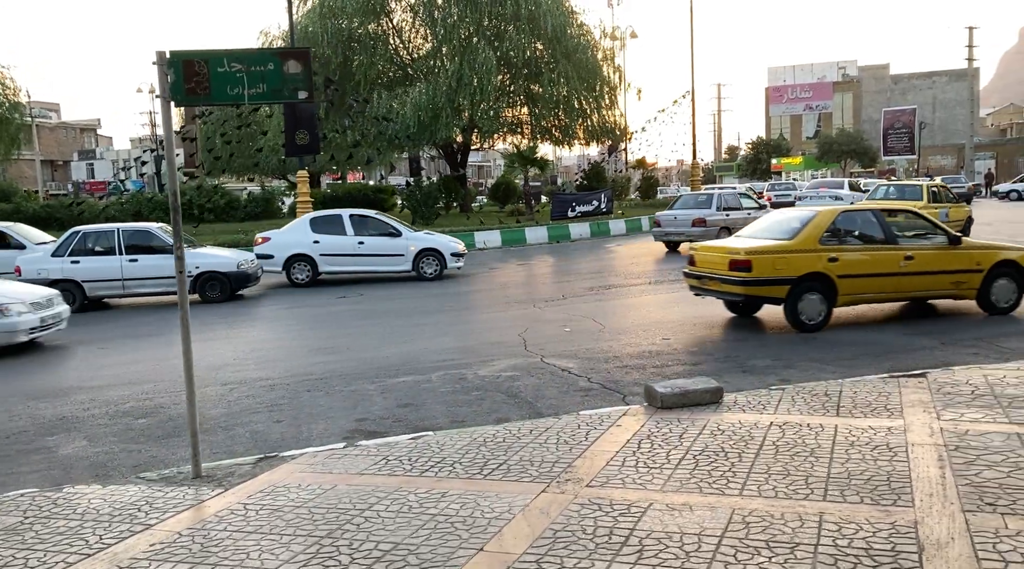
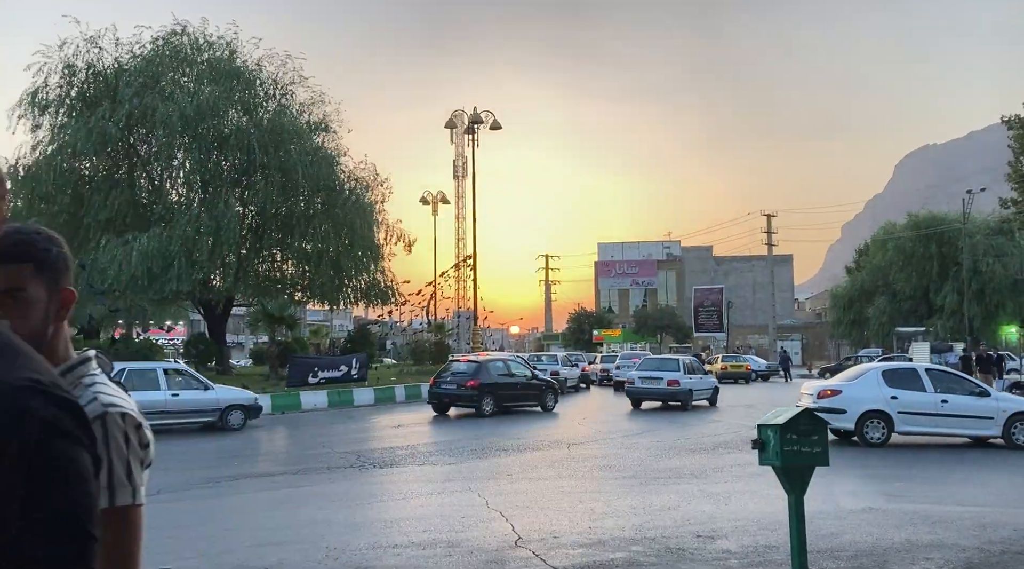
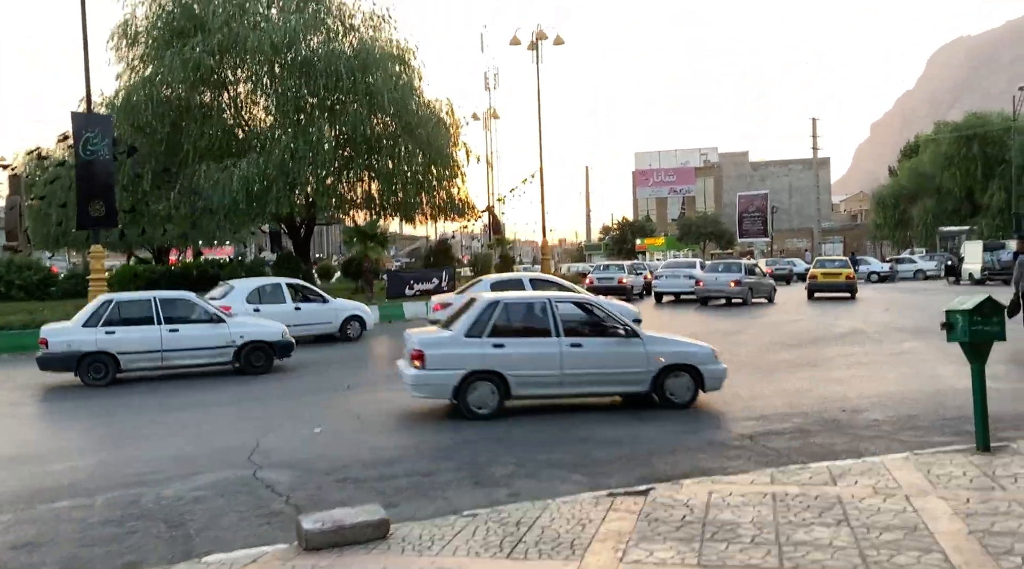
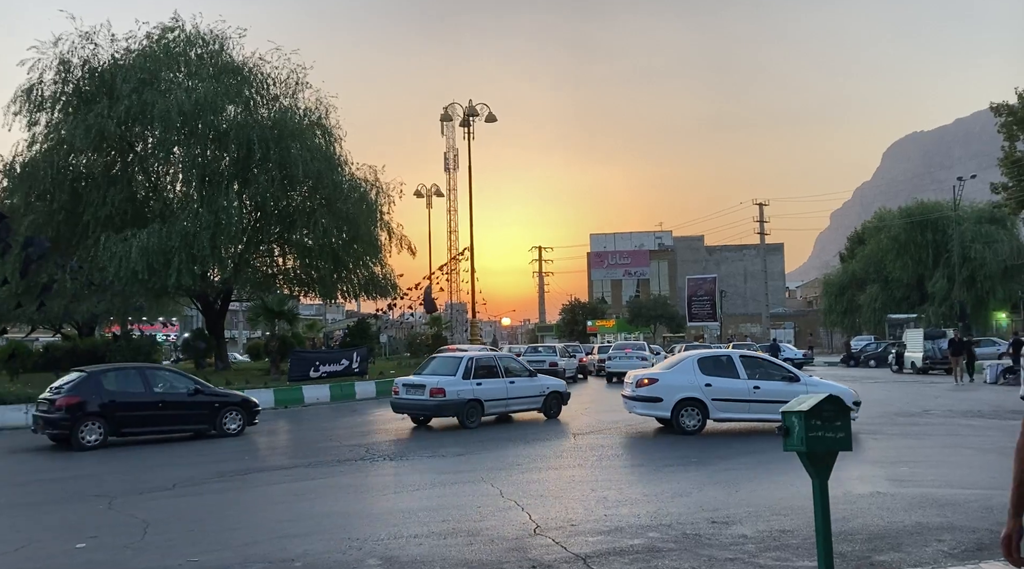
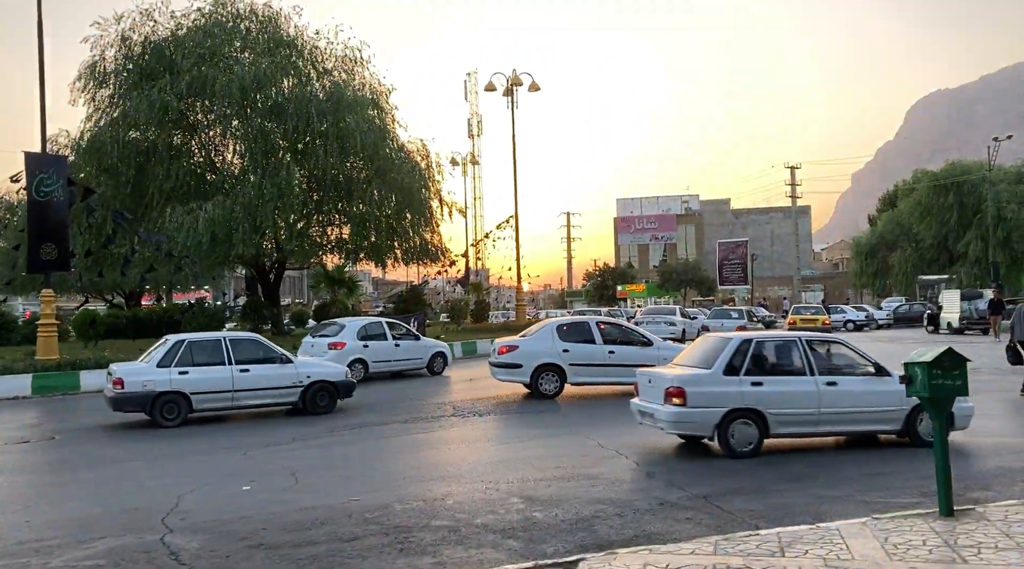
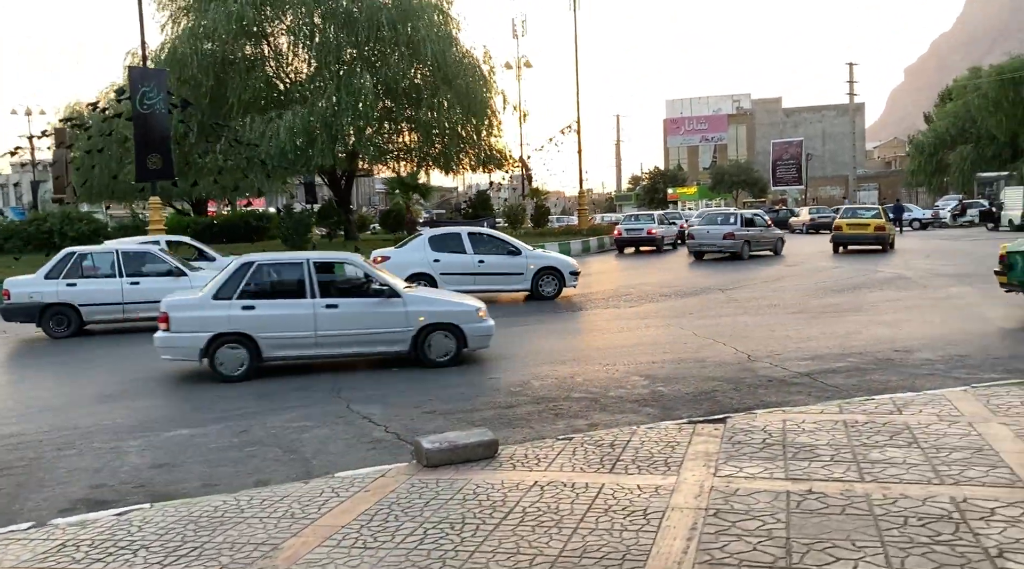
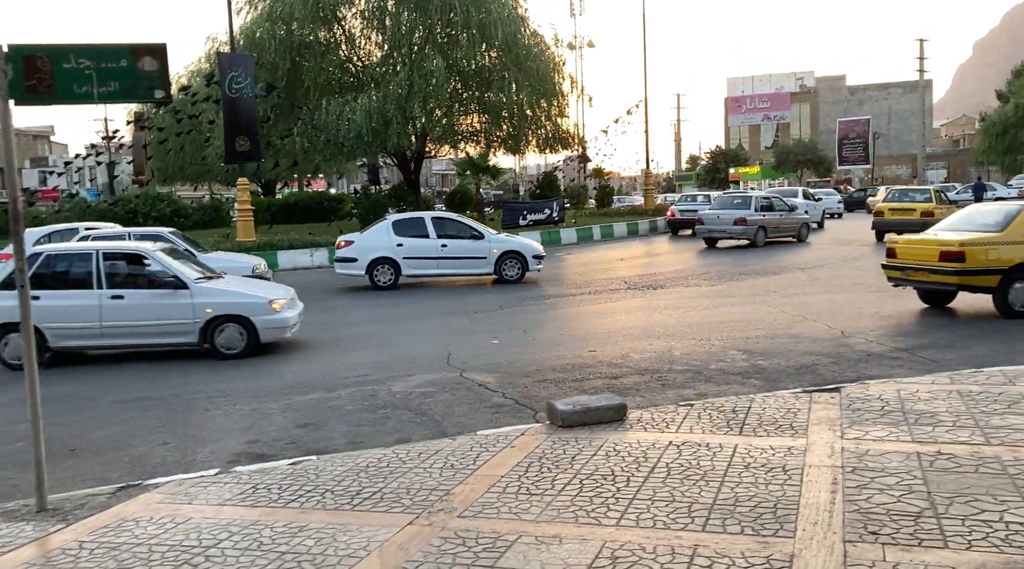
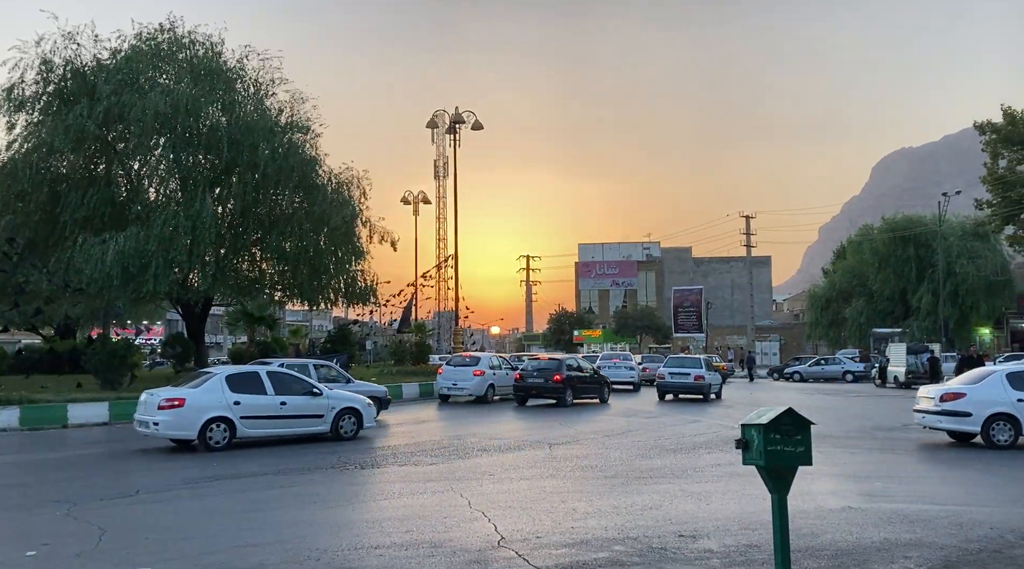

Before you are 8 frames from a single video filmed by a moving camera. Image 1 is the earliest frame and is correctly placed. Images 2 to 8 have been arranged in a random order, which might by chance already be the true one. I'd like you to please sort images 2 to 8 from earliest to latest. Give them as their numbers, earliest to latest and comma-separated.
7, 6, 3, 5, 4, 2, 8
